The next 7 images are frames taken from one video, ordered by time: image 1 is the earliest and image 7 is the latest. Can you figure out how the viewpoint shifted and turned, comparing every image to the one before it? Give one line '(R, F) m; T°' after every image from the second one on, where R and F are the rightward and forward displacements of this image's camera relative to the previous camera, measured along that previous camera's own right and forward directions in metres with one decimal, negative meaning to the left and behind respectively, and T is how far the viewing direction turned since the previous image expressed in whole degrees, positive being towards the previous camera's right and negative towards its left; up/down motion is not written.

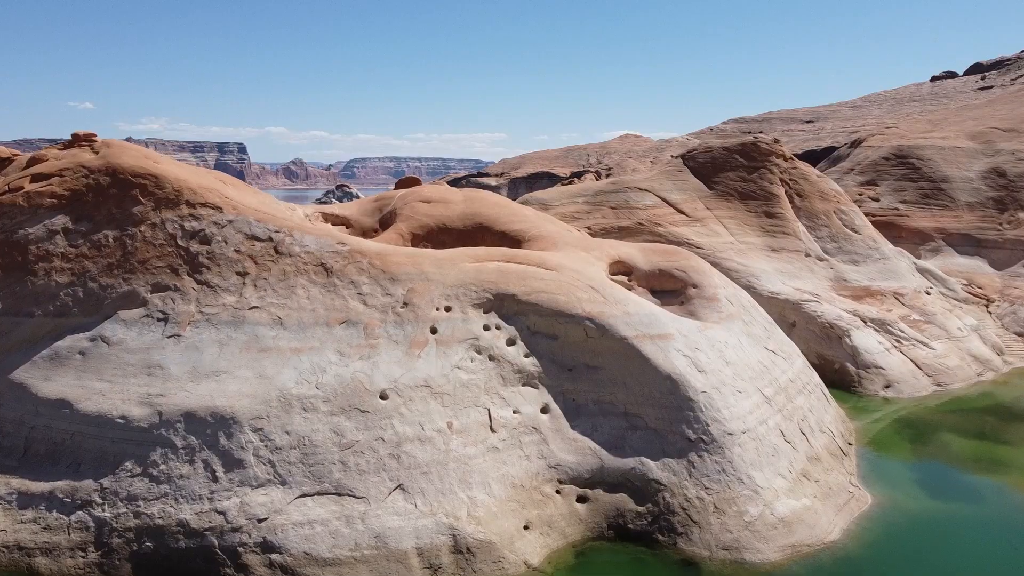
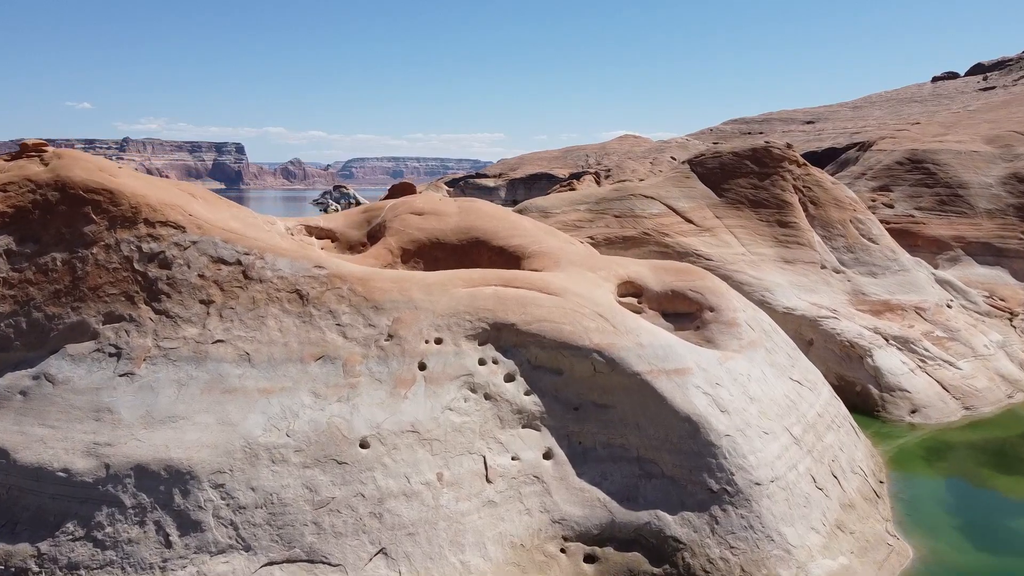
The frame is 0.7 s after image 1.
(0.0, +0.7) m; 0°
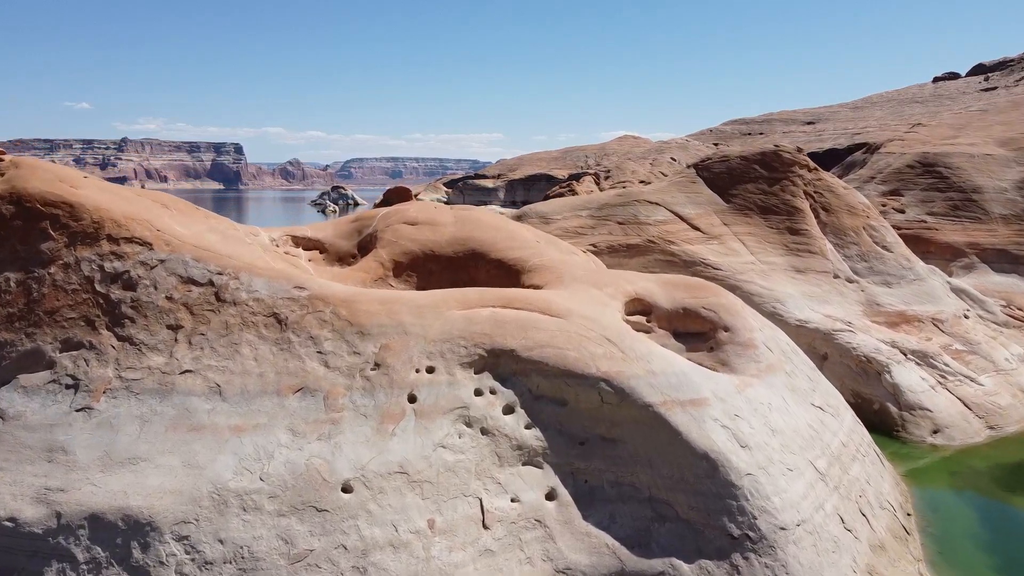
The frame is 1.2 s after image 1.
(0.0, +0.5) m; 0°
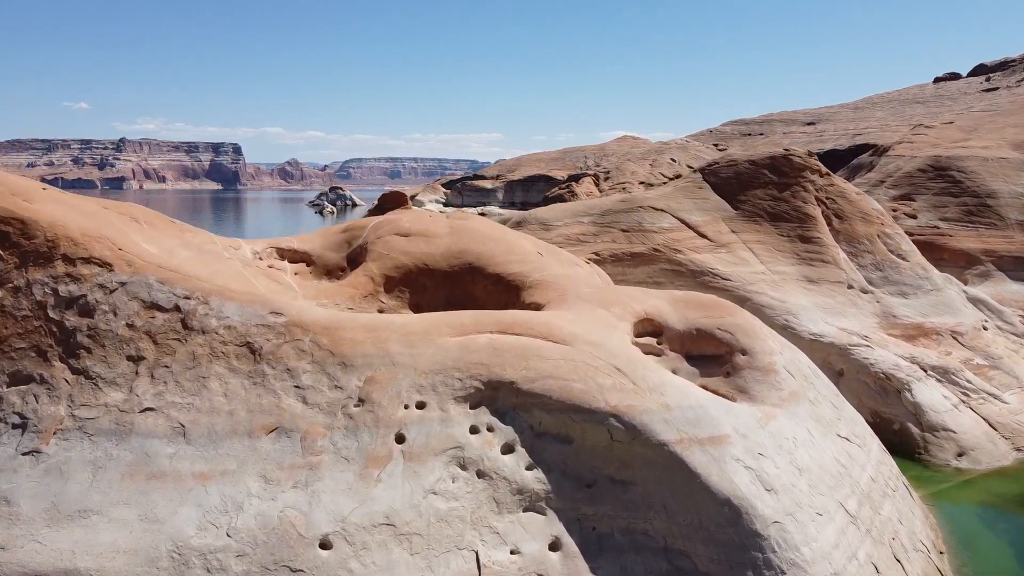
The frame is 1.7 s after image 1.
(0.0, +0.5) m; 0°
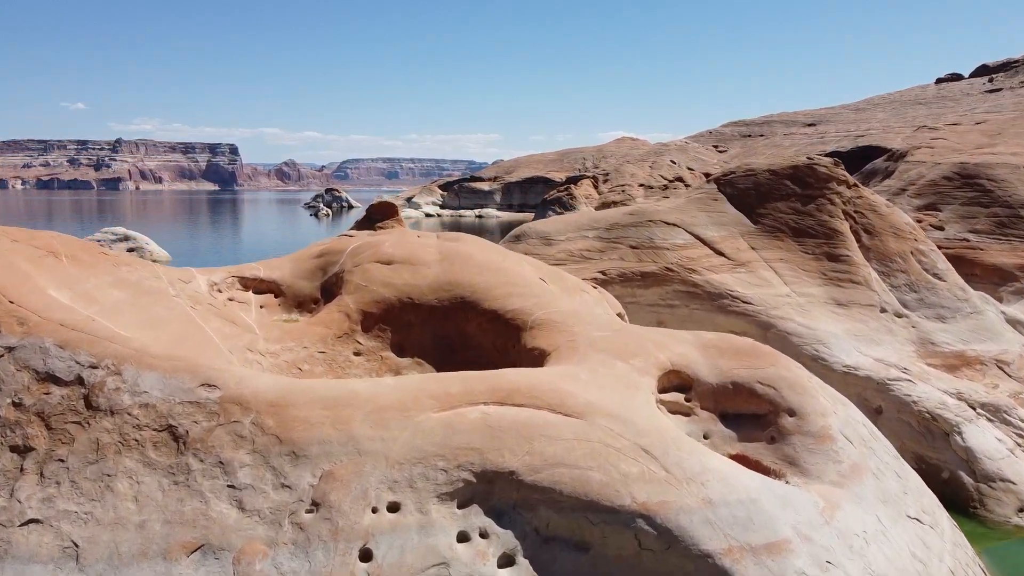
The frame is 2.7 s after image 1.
(0.0, +1.1) m; 0°
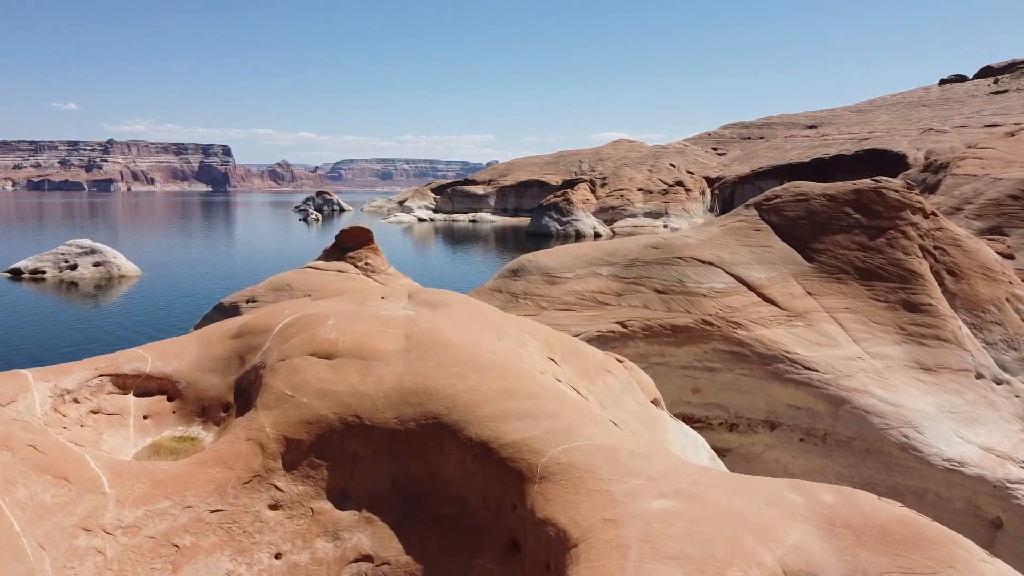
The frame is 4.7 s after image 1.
(0.0, +2.2) m; +1°
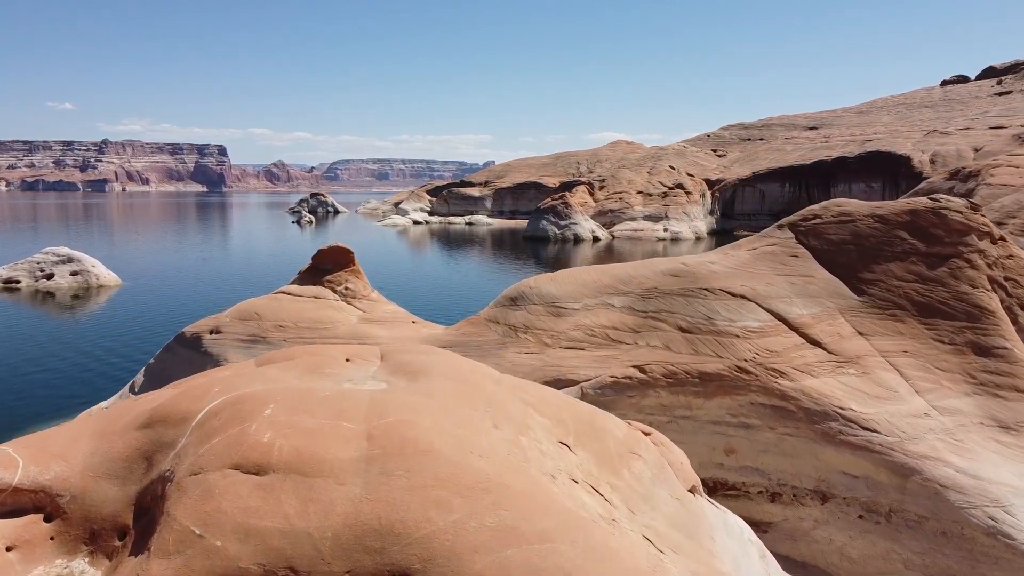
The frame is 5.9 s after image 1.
(0.0, +1.3) m; 0°
